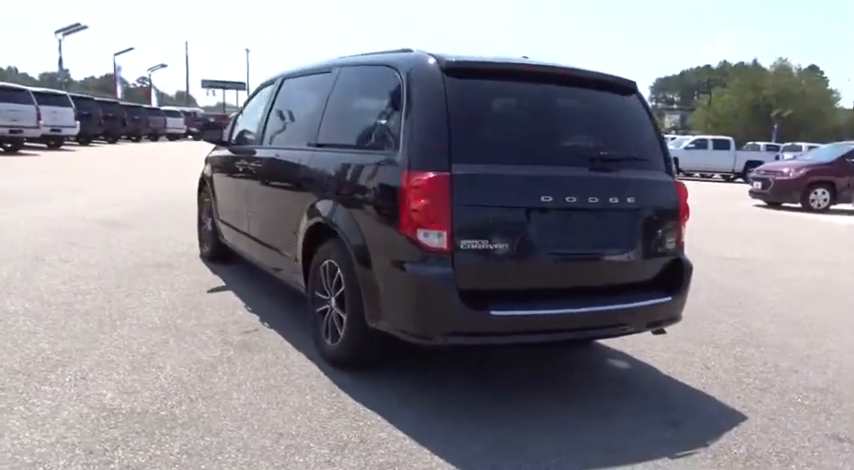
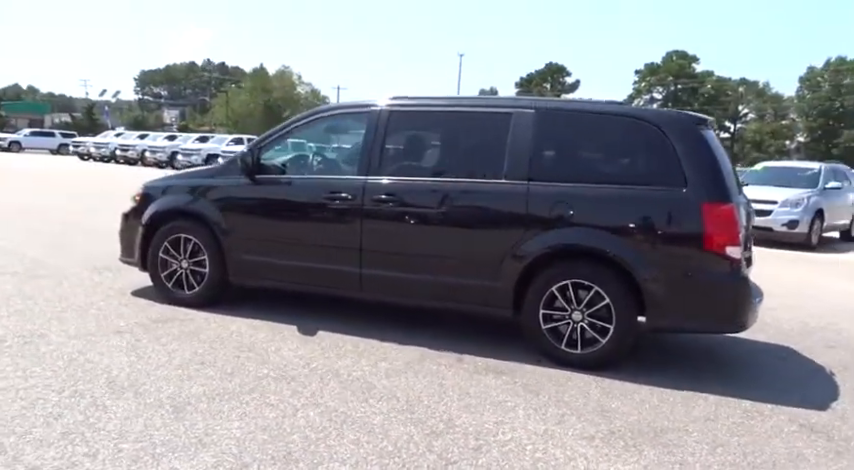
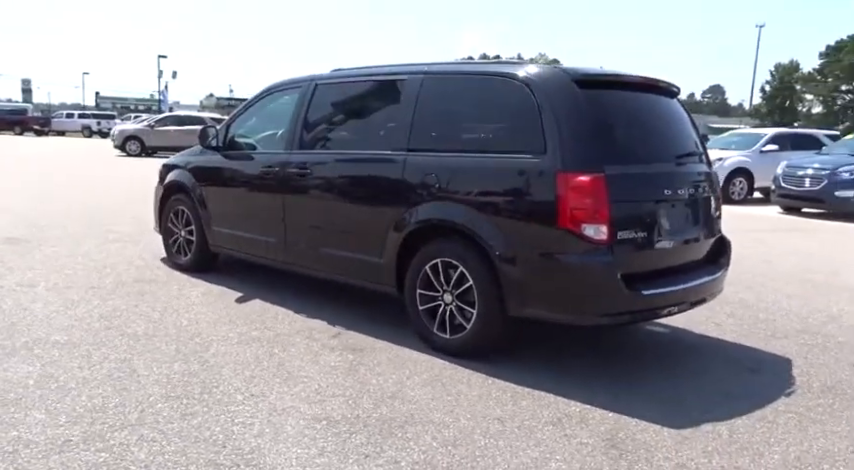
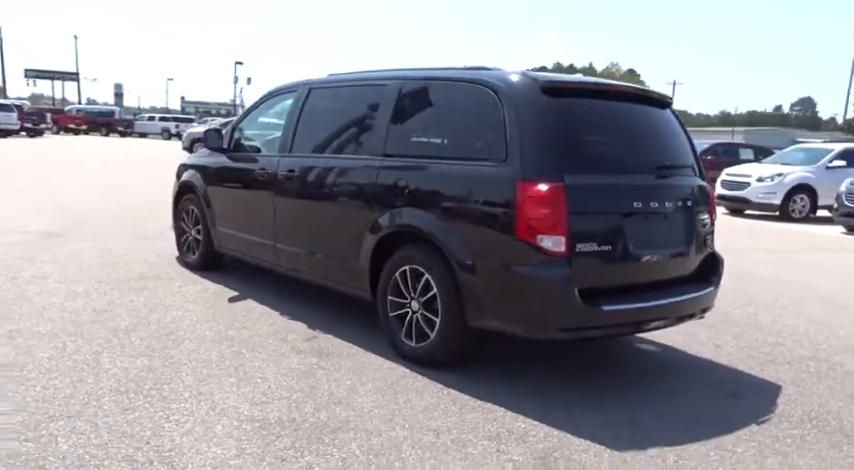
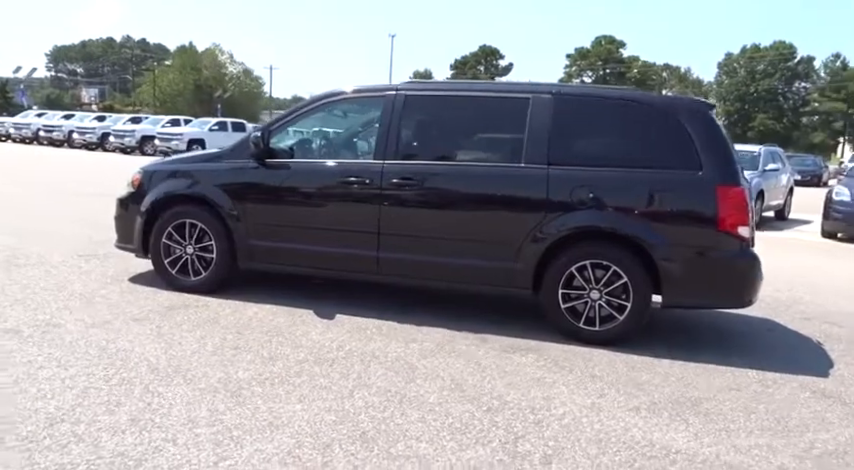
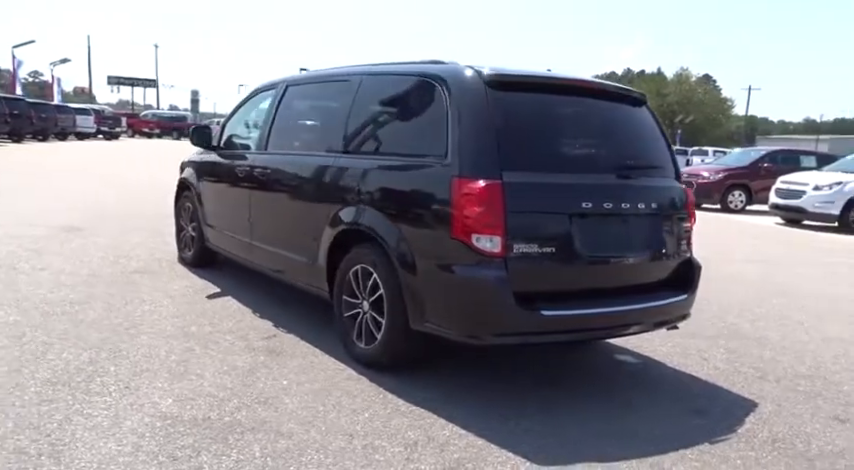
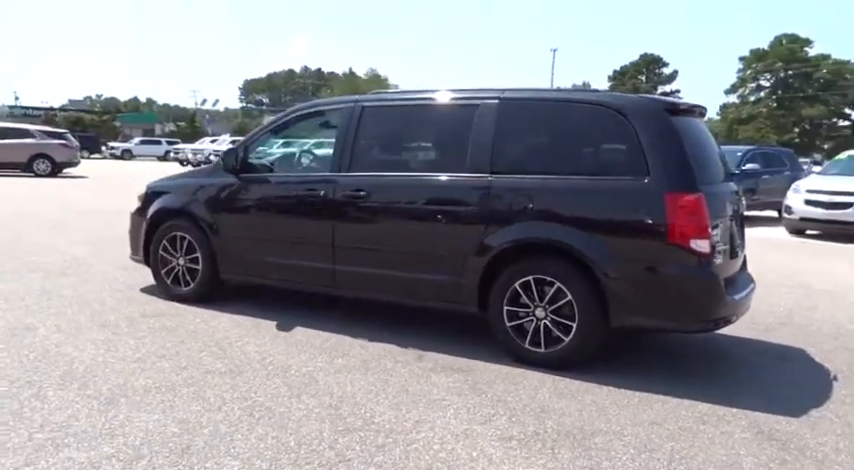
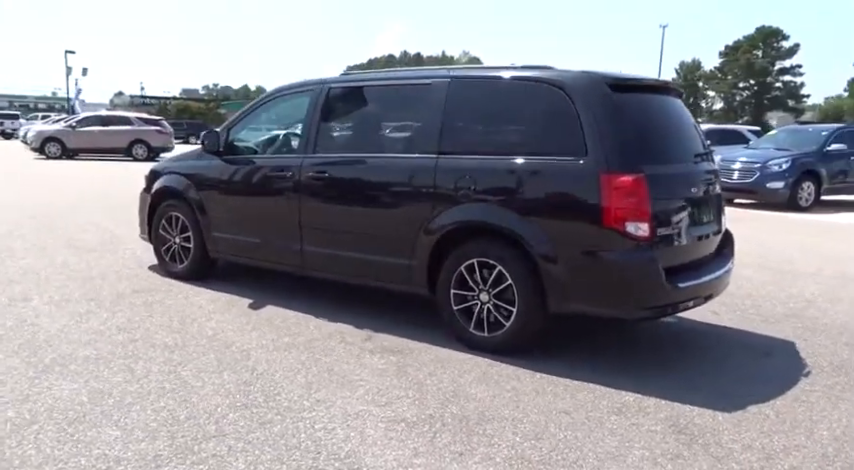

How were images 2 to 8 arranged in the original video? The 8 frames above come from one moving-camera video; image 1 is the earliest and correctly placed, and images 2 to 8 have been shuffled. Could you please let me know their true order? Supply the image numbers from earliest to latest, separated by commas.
6, 4, 3, 8, 7, 2, 5
